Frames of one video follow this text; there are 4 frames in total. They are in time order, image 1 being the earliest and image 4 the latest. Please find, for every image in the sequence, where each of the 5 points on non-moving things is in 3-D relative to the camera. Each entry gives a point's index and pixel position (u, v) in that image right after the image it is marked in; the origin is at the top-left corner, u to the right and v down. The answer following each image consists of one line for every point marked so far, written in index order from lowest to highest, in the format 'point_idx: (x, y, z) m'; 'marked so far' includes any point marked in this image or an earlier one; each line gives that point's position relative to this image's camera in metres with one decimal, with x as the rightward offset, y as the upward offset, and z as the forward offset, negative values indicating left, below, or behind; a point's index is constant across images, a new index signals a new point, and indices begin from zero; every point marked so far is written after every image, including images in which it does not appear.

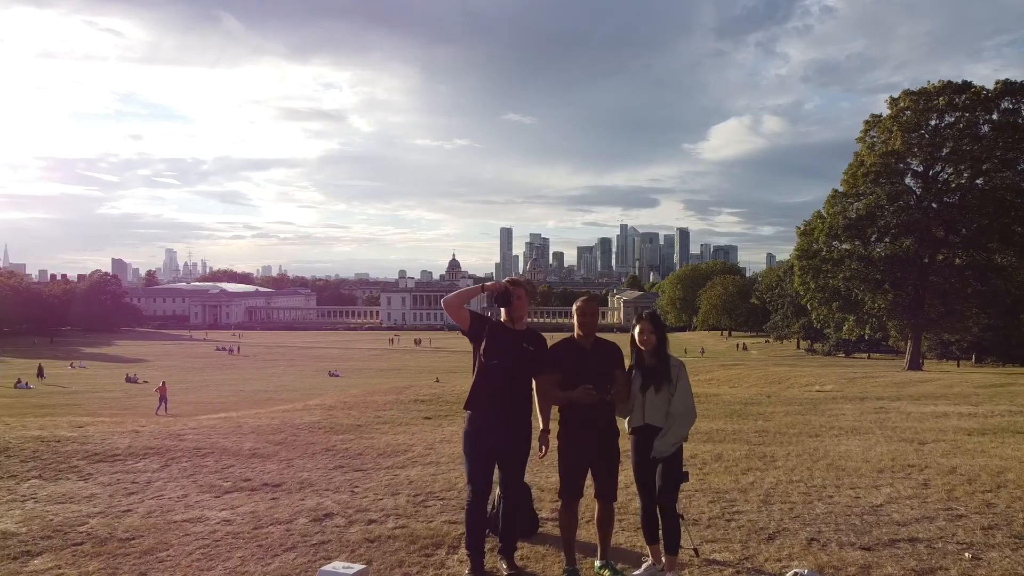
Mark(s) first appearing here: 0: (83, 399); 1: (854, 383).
0: (-13.0, -3.3, +19.9) m
1: (+9.5, -2.7, +18.6) m
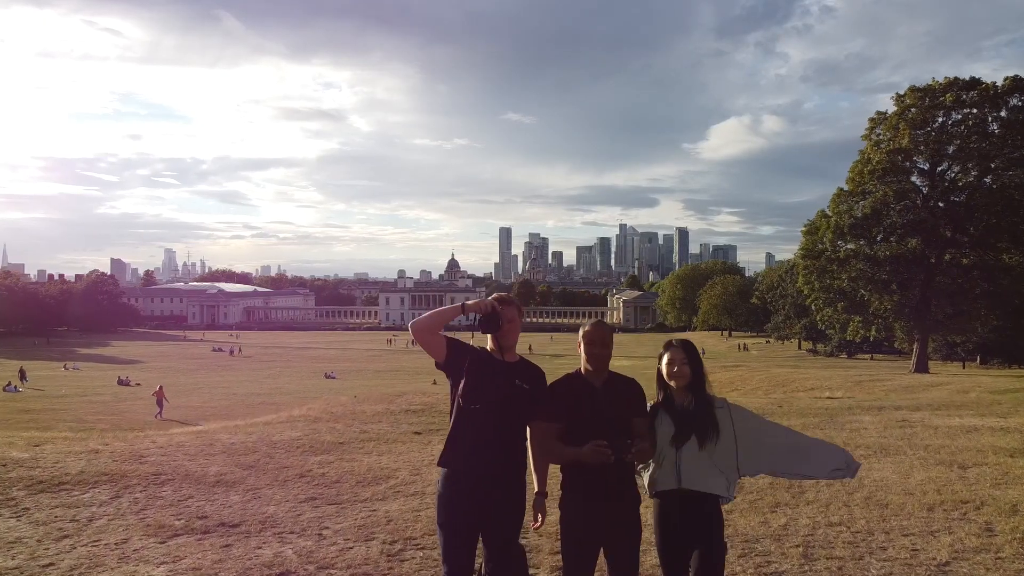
0: (-13.1, -3.4, +19.4) m
1: (+9.4, -2.7, +18.1) m
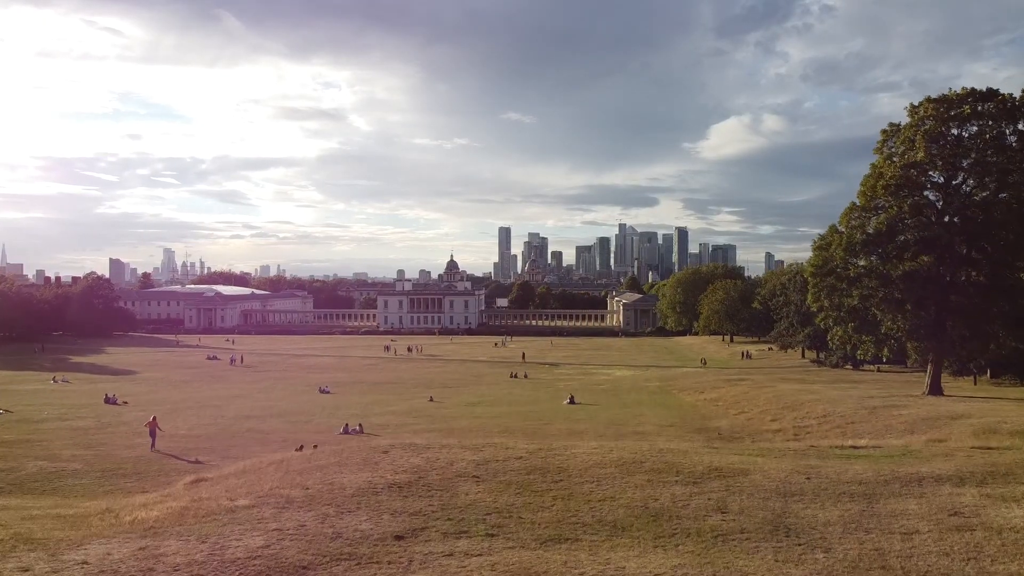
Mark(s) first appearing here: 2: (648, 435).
0: (-13.1, -4.0, +18.6) m
1: (+9.4, -3.3, +17.3) m
2: (+3.7, -4.0, +18.2) m
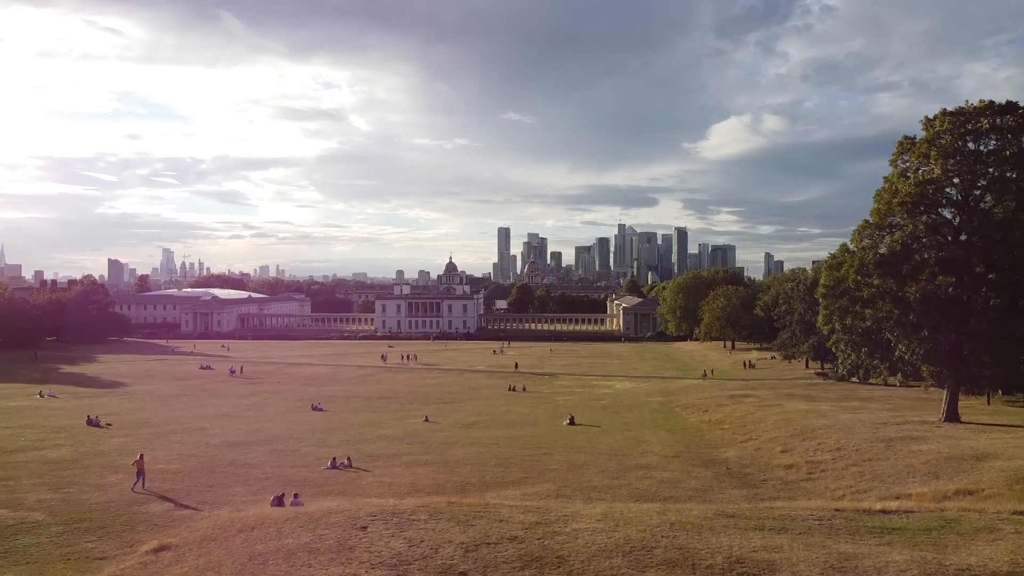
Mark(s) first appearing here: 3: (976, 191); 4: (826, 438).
0: (-13.2, -4.7, +17.6) m
1: (+9.3, -4.0, +16.4) m
2: (+3.6, -4.7, +17.2) m
3: (+13.8, +2.9, +19.7) m
4: (+9.3, -4.4, +19.7) m
